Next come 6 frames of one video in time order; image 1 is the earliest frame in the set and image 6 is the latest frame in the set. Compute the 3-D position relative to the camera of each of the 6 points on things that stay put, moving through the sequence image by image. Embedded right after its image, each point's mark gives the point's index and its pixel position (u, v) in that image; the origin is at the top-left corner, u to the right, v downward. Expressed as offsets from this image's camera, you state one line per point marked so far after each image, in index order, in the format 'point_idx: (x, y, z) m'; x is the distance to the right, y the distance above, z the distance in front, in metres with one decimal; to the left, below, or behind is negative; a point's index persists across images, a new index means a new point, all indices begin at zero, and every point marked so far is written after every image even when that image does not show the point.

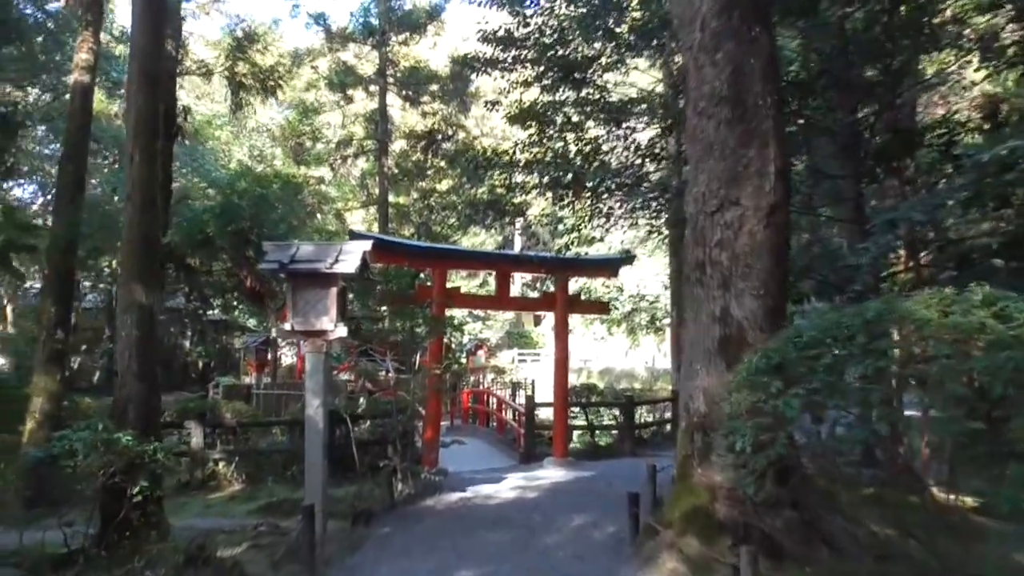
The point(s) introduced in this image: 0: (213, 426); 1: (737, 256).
0: (-3.4, -1.6, +8.7) m
1: (+1.5, +0.2, +5.2) m
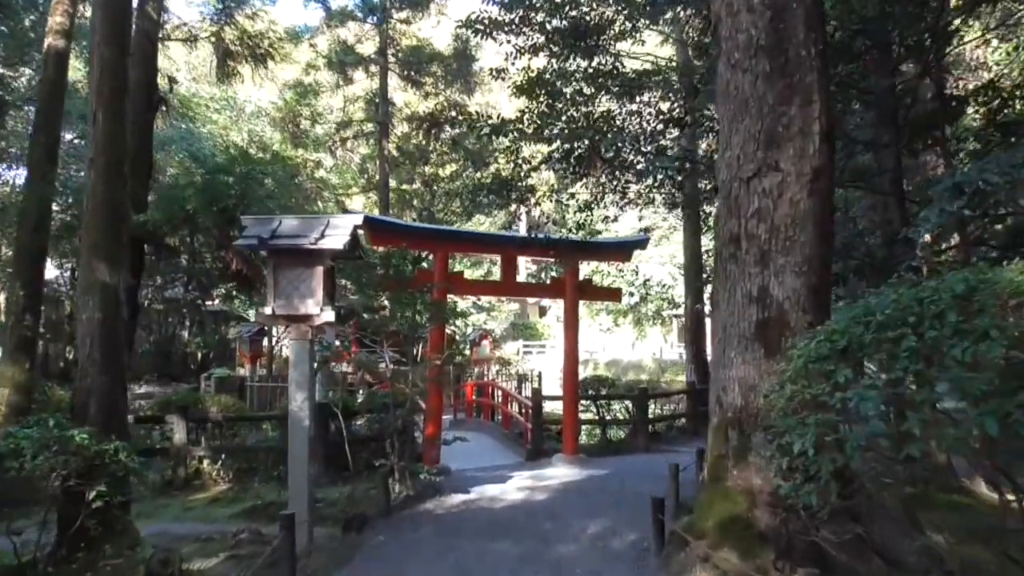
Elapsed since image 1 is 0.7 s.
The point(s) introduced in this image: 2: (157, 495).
0: (-3.3, -1.4, +8.1) m
1: (+1.6, +0.4, +4.5) m
2: (-3.6, -2.1, +7.8) m
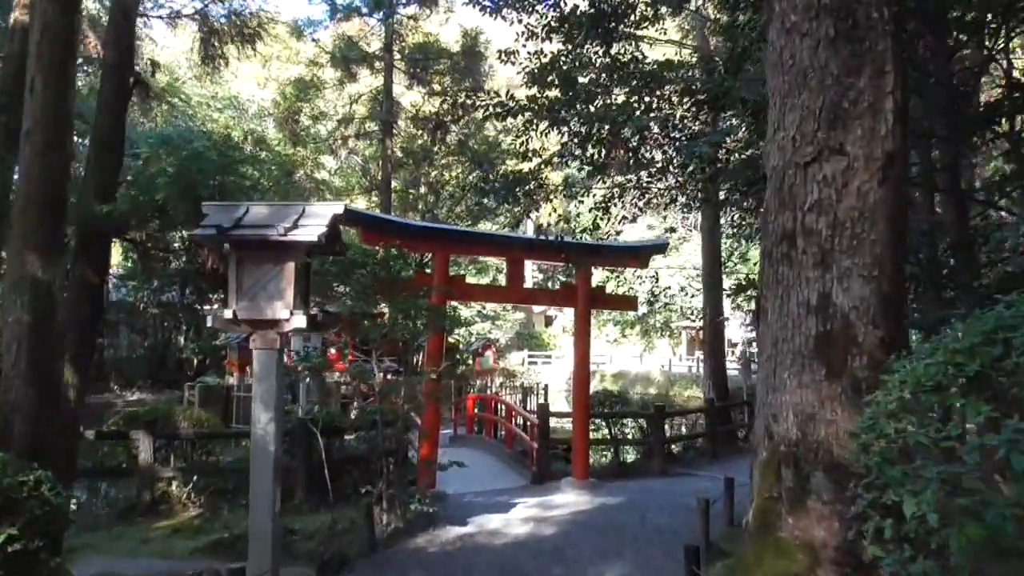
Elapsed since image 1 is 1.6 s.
0: (-3.3, -1.4, +7.3) m
1: (+1.6, +0.3, +3.7) m
2: (-3.5, -2.1, +6.9) m
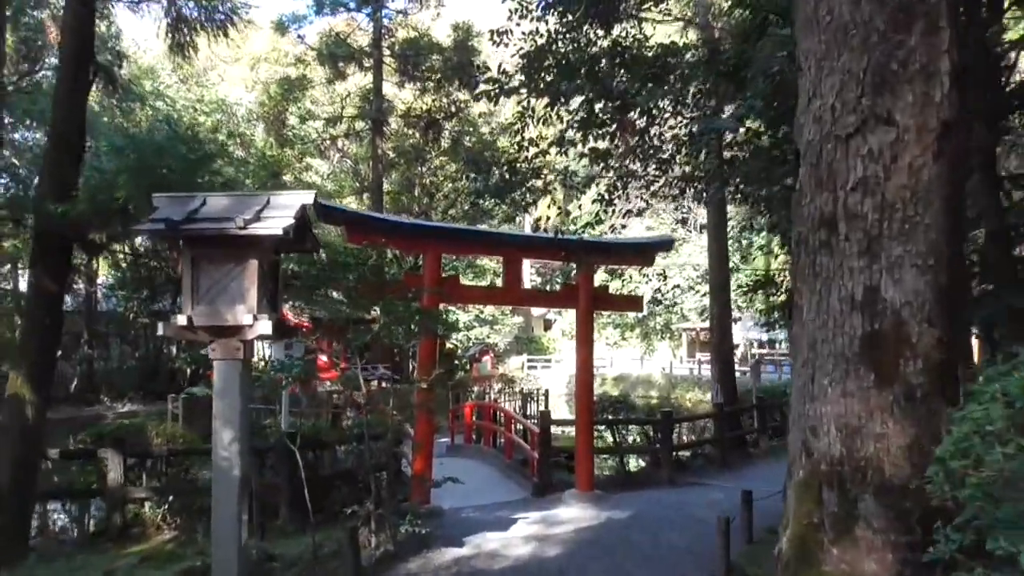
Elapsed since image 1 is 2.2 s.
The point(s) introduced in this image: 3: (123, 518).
0: (-3.3, -1.5, +6.8) m
1: (+1.6, +0.3, +3.2) m
2: (-3.5, -2.2, +6.4) m
3: (-3.3, -2.0, +6.6) m
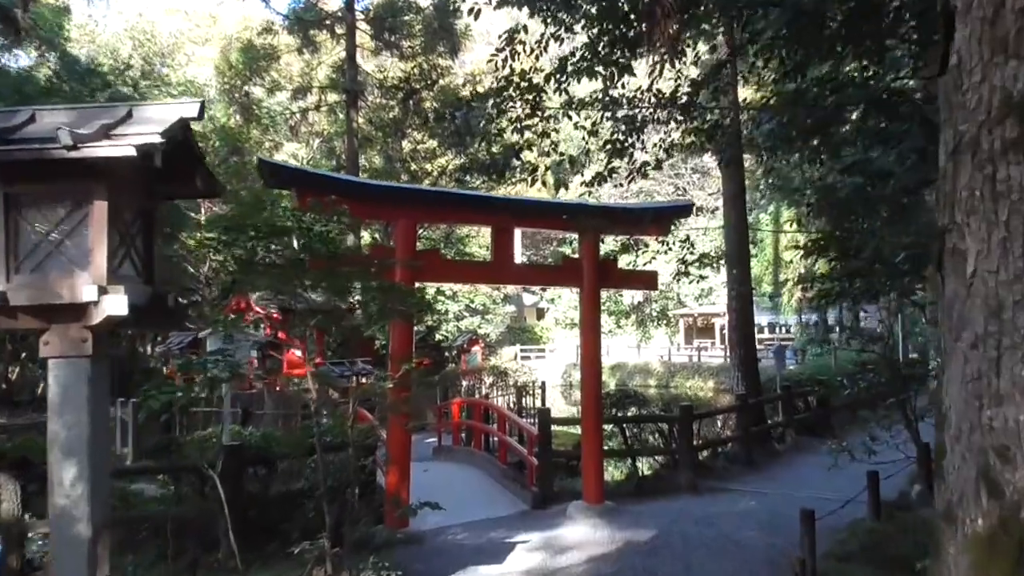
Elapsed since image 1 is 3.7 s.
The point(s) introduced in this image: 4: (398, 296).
0: (-3.3, -1.3, +5.5) m
1: (+1.5, +0.5, +1.9) m
2: (-3.5, -2.0, +5.1) m
3: (-3.4, -1.9, +5.3) m
4: (-0.8, -0.1, +5.3) m
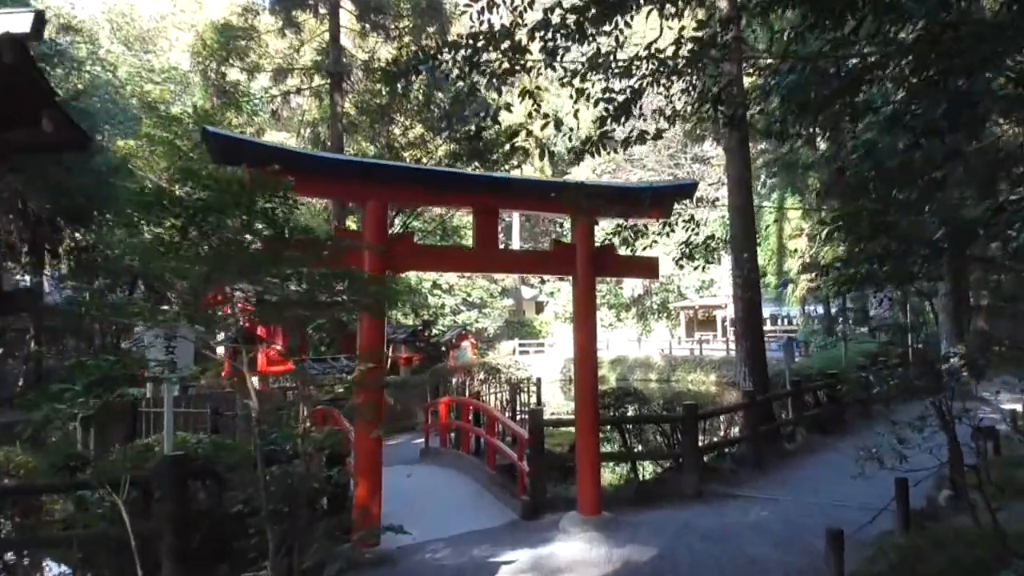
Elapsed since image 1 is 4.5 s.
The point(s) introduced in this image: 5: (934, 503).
0: (-3.4, -1.3, +4.8) m
1: (+1.4, +0.6, +1.2) m
2: (-3.7, -2.0, +4.4) m
3: (-3.5, -1.8, +4.6) m
4: (-0.9, 0.0, +4.6) m
5: (+3.1, -1.6, +5.7) m
